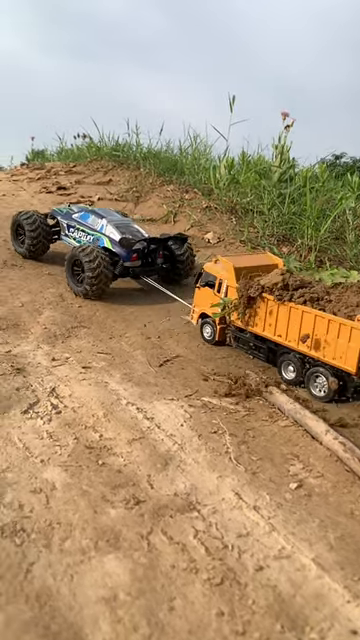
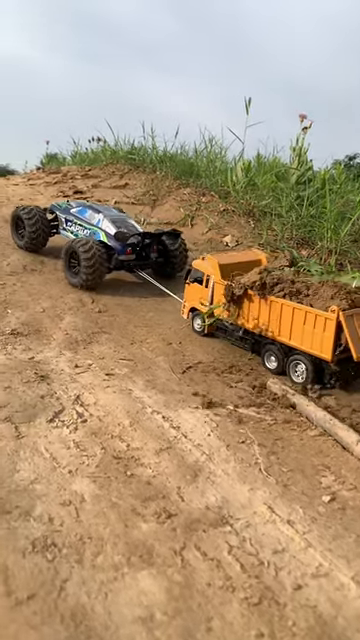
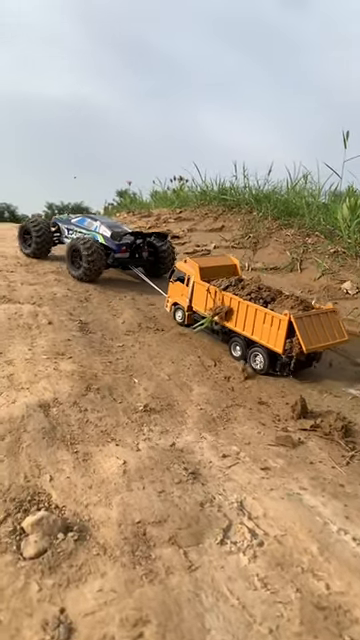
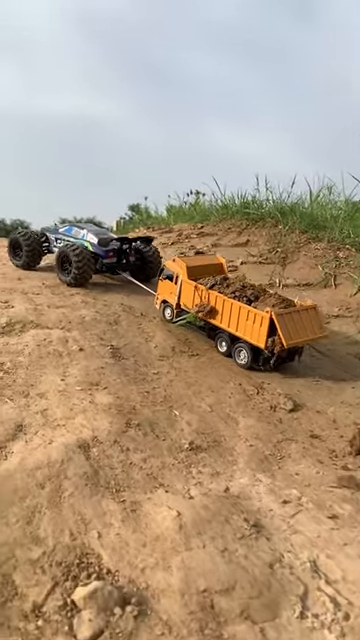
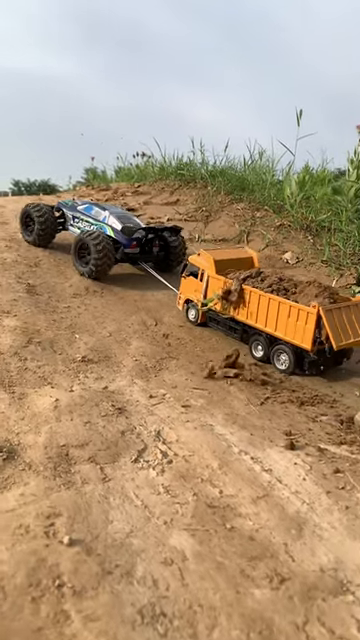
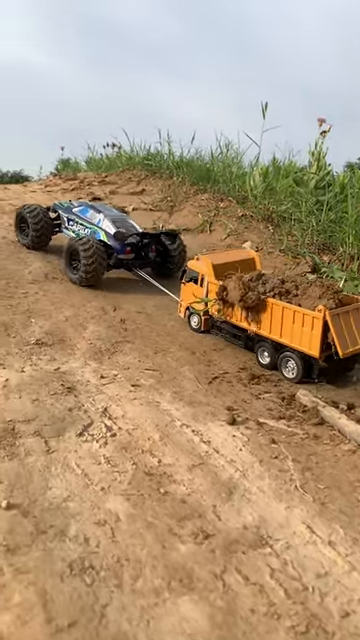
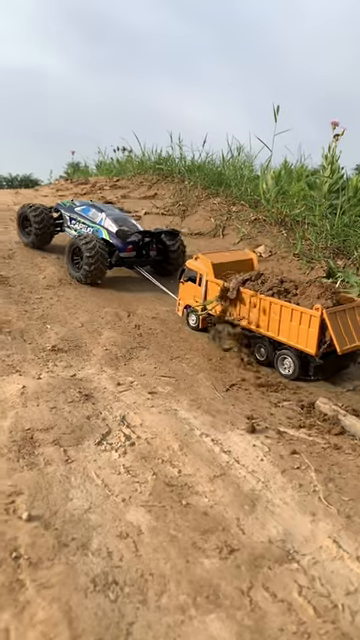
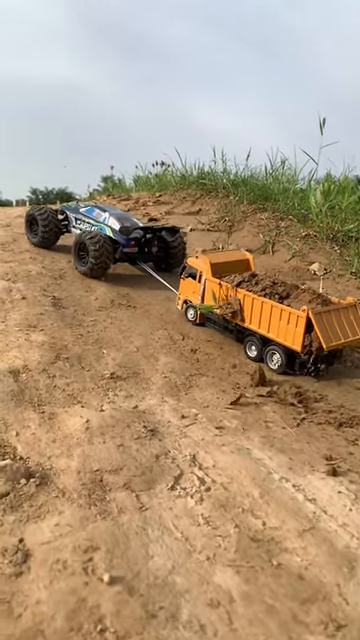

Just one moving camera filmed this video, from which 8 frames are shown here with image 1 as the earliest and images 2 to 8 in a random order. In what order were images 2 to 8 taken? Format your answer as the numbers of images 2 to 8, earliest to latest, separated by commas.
2, 6, 7, 5, 8, 3, 4
